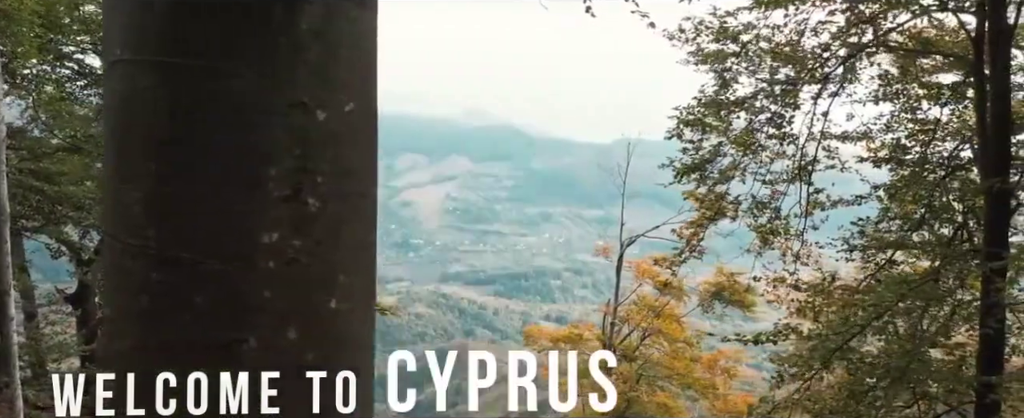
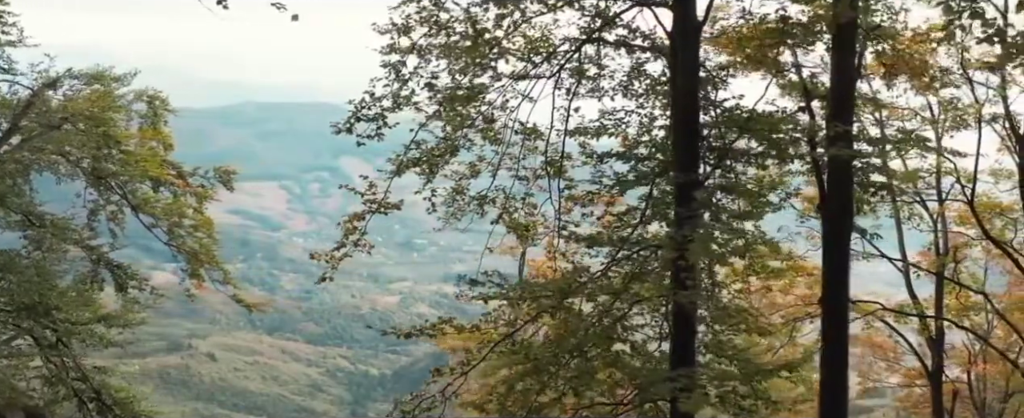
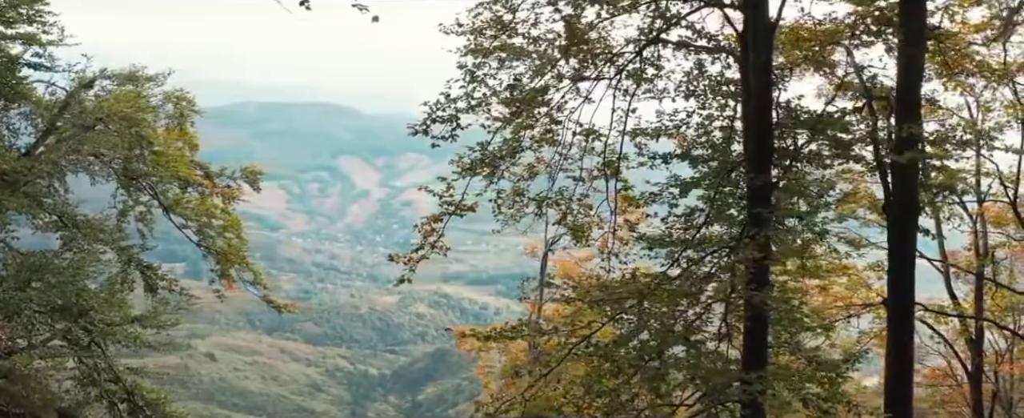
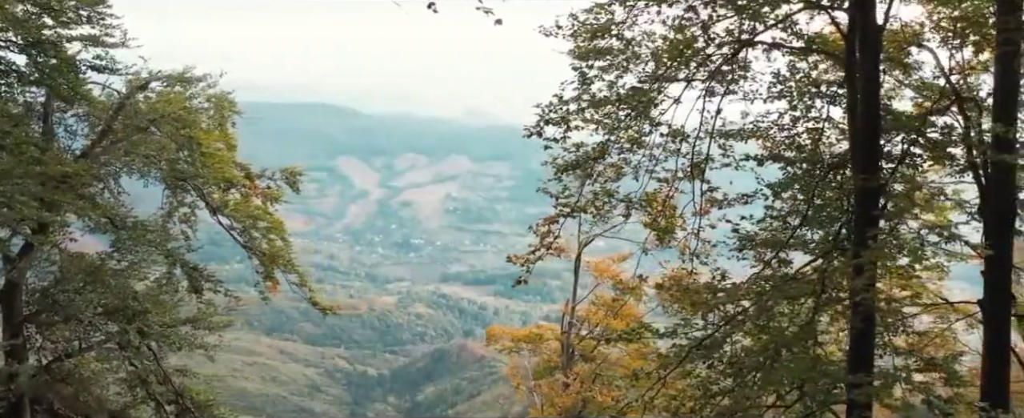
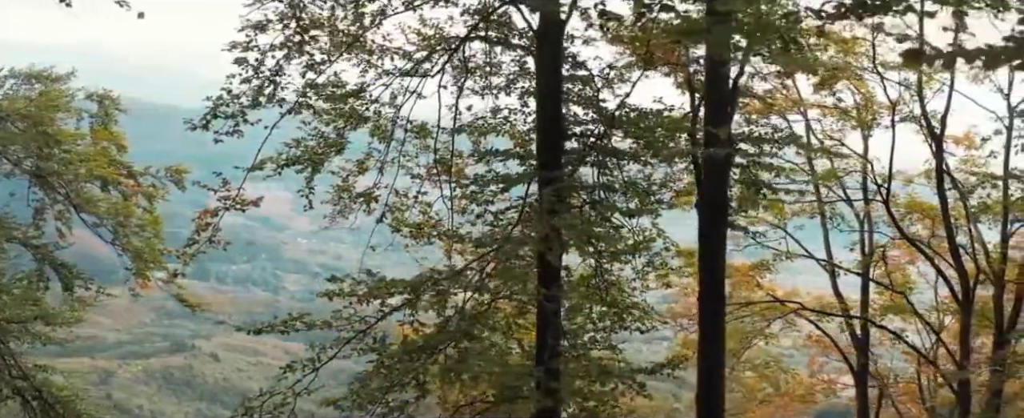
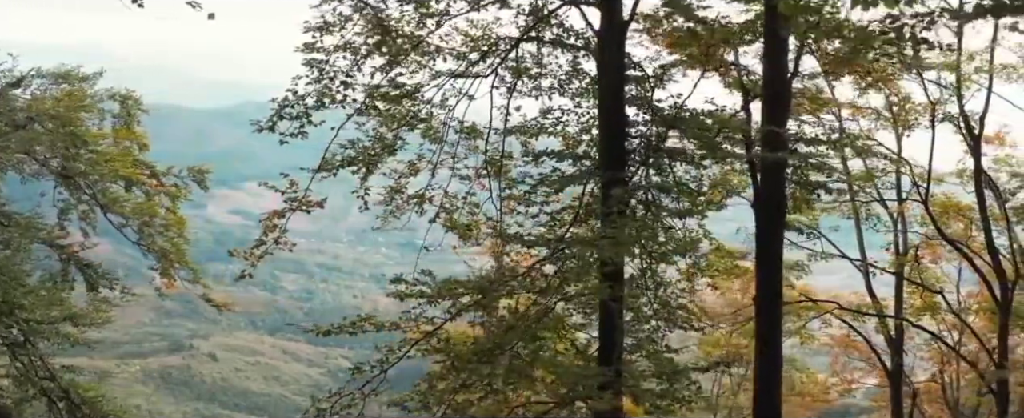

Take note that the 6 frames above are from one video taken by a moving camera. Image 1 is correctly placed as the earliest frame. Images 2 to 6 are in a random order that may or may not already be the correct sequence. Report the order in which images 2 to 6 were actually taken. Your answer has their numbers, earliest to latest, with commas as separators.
4, 3, 2, 6, 5
